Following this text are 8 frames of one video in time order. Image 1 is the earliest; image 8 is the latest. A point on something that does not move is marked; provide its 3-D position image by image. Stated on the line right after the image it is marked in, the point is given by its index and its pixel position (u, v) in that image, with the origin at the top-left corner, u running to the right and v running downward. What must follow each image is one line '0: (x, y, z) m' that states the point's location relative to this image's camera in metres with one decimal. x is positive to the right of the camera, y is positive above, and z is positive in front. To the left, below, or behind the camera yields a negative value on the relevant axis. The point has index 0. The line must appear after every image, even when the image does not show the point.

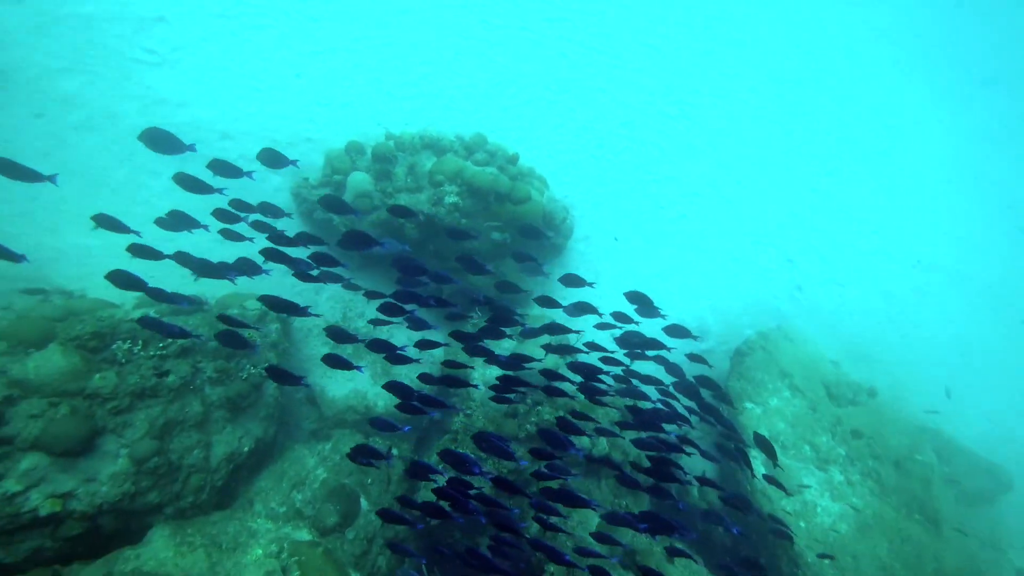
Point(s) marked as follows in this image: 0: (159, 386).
0: (-3.7, -0.9, +4.7) m
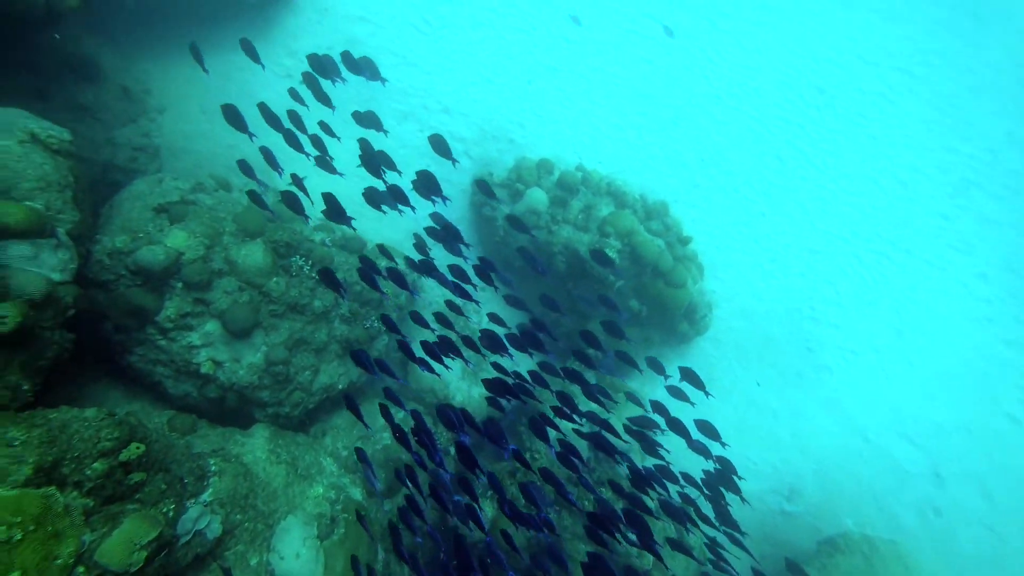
0: (-2.4, -0.2, +5.7) m
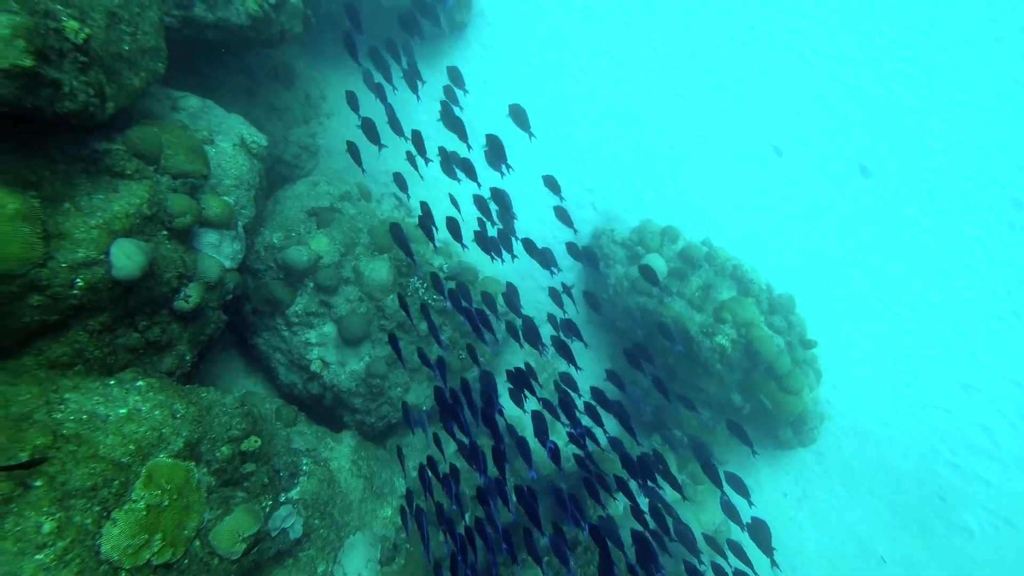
0: (-1.2, -0.5, +5.9) m
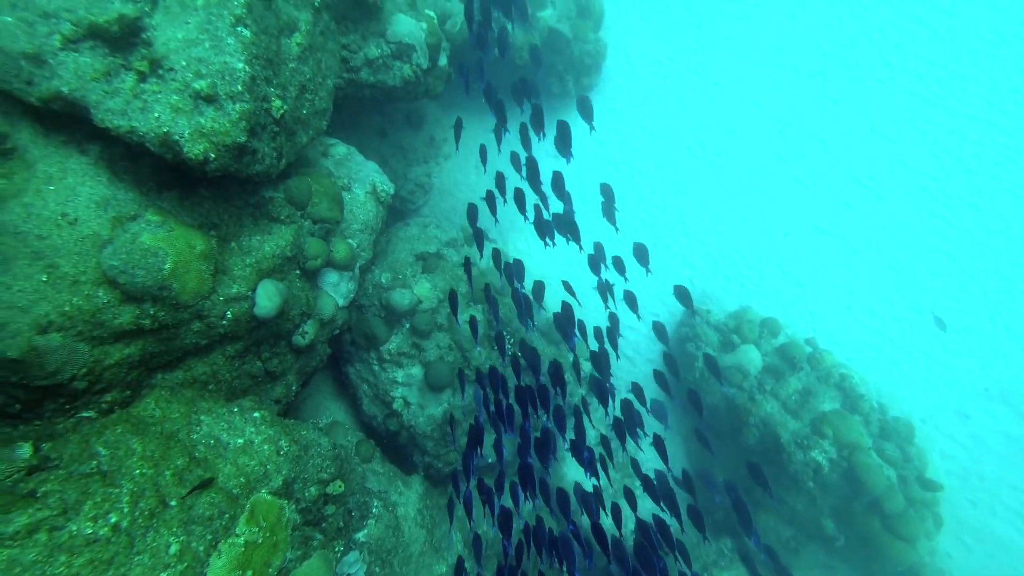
0: (-0.2, -1.2, +6.0) m
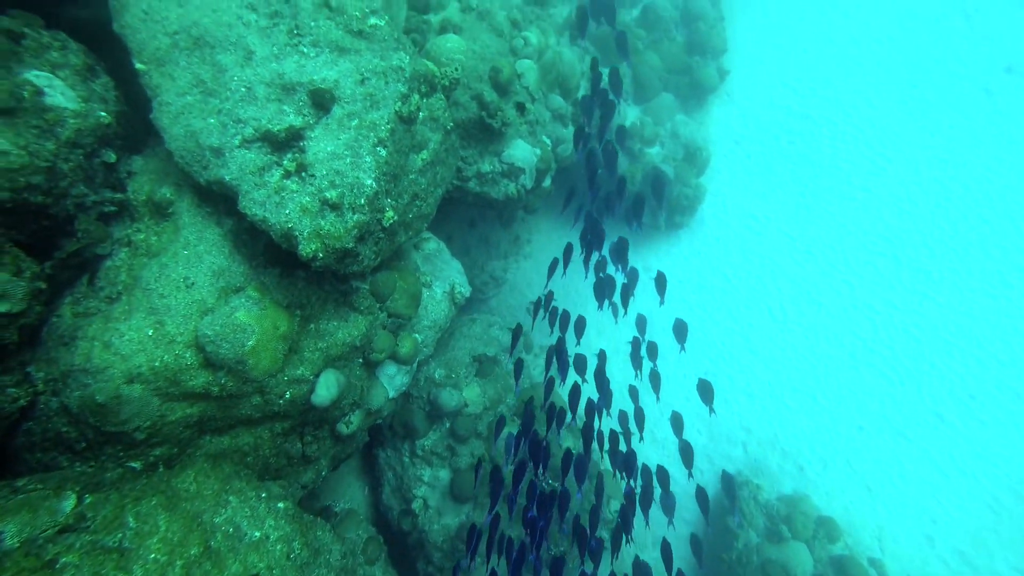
0: (+0.1, -2.6, +5.7) m
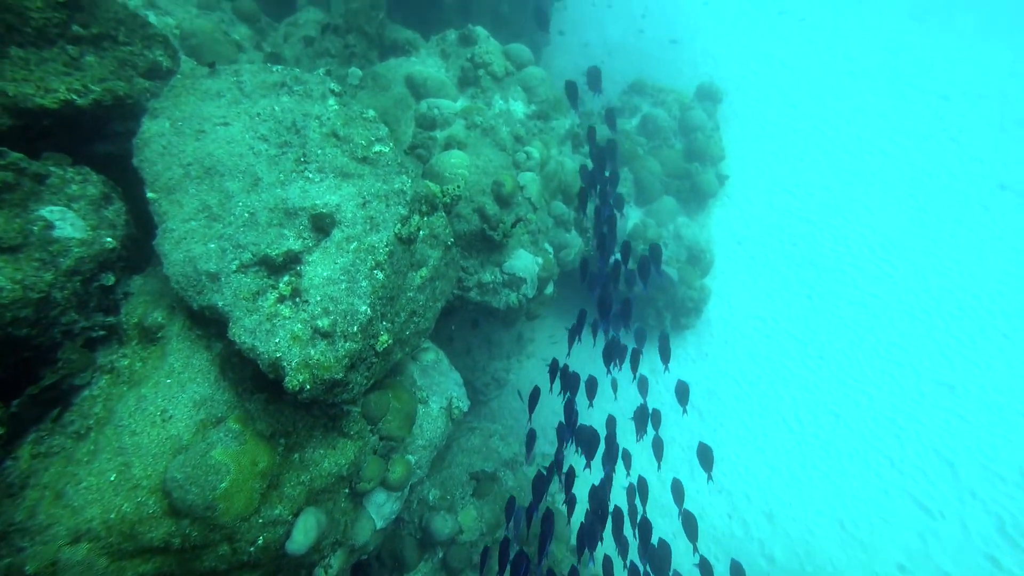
0: (0.0, -3.8, +5.1) m
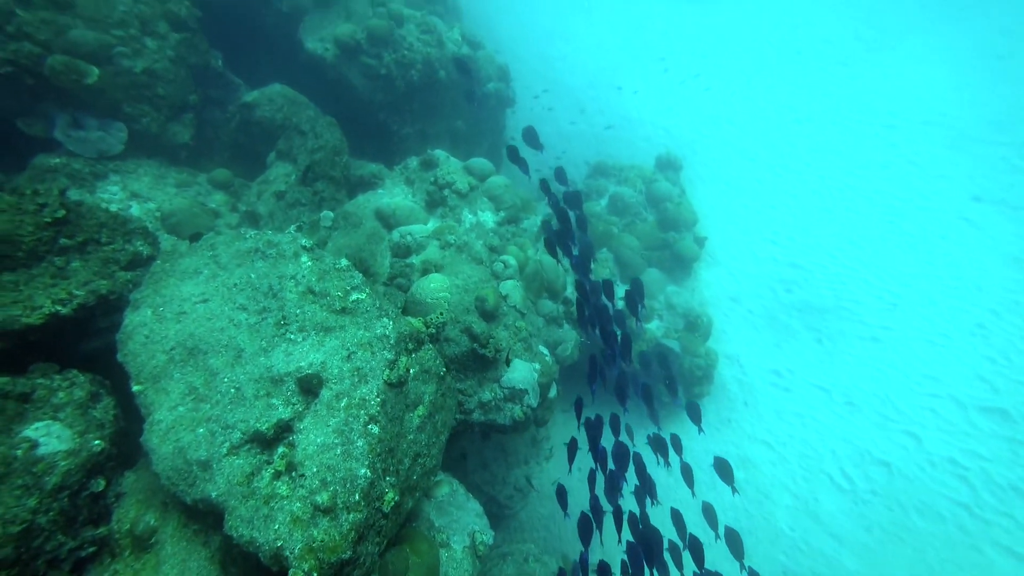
0: (+0.8, -4.9, +4.3) m
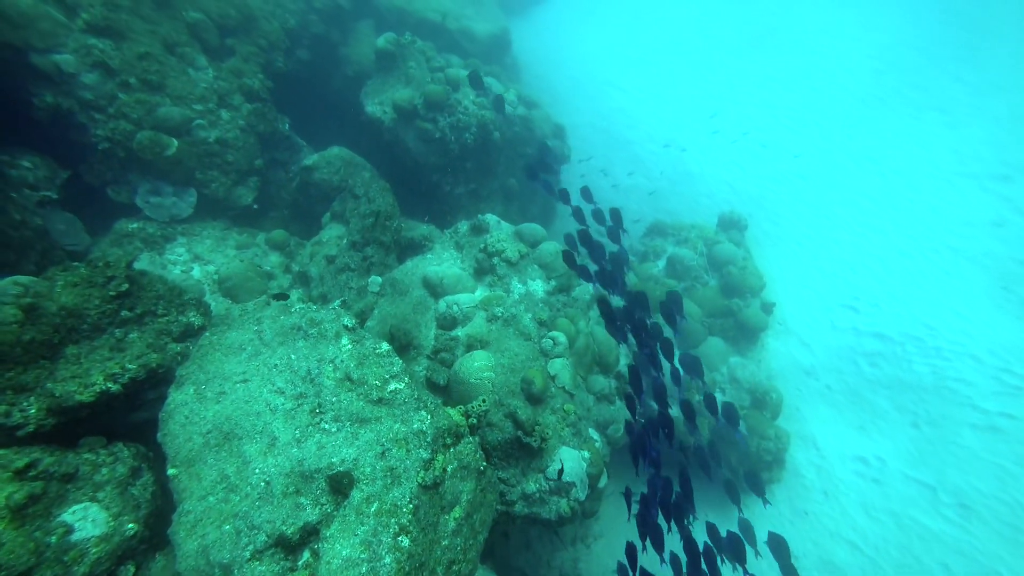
0: (+1.0, -5.7, +3.5) m
